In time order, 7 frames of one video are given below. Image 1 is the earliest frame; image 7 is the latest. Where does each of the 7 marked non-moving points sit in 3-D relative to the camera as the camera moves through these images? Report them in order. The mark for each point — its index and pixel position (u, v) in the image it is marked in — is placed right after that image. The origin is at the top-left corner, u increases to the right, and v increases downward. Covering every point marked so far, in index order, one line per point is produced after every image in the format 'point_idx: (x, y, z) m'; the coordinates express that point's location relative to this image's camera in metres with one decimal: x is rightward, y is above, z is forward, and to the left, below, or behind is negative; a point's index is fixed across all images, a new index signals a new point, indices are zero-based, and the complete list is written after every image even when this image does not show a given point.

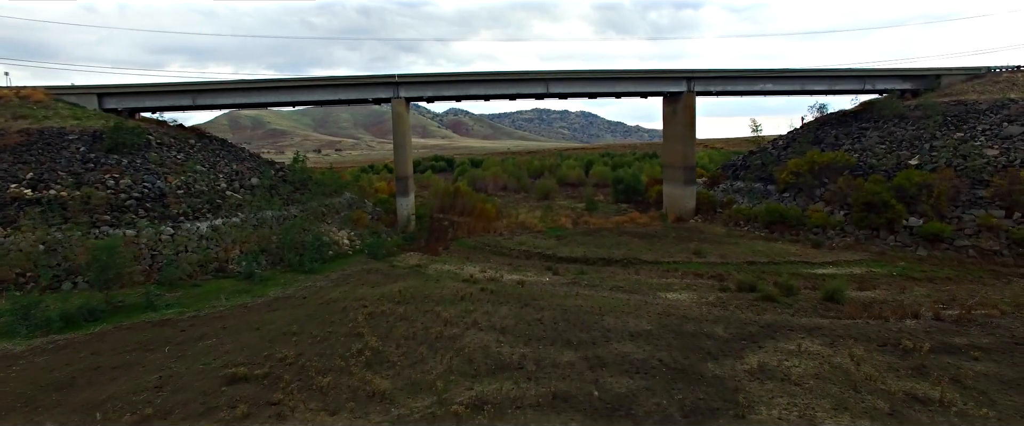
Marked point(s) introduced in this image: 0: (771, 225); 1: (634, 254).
0: (+9.0, -0.4, +19.4) m
1: (+3.8, -1.3, +17.4) m
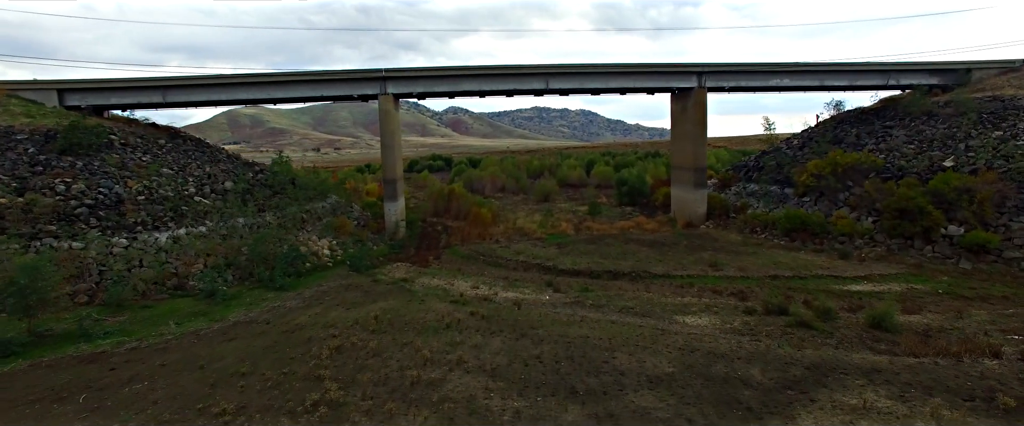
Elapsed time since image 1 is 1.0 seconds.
0: (+8.9, -0.6, +17.8) m
1: (+3.7, -1.5, +15.8) m
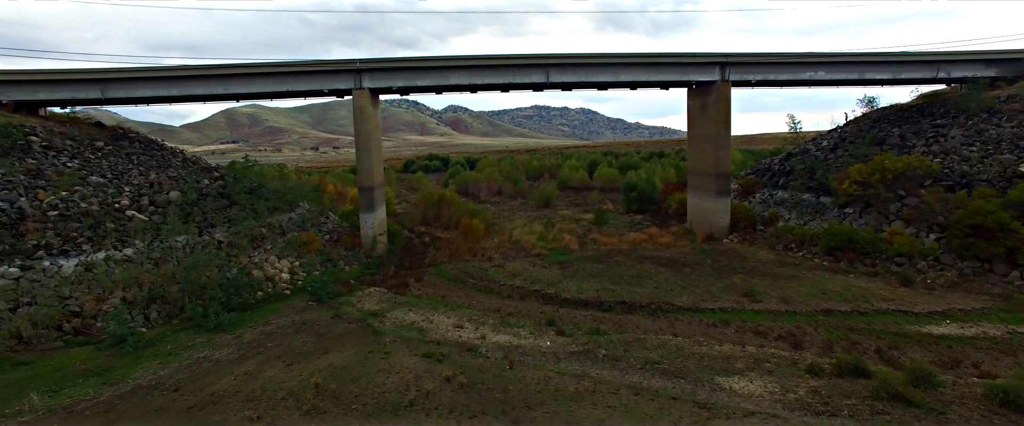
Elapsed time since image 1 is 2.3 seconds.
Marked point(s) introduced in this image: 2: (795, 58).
0: (+8.8, -1.0, +15.1) m
1: (+3.6, -1.9, +13.1) m
2: (+9.5, +5.2, +18.8) m
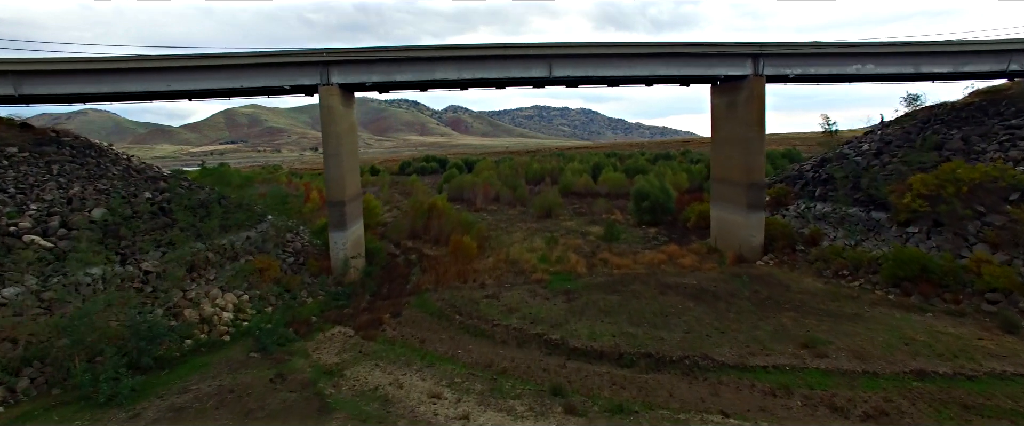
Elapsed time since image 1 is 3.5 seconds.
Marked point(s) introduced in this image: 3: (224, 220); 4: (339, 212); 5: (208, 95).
0: (+8.7, -1.5, +12.3) m
1: (+3.5, -2.4, +10.3) m
2: (+9.4, +4.7, +16.0) m
3: (-8.1, -0.1, +15.7) m
4: (-4.8, 0.0, +15.4) m
5: (-8.7, +3.3, +15.9) m
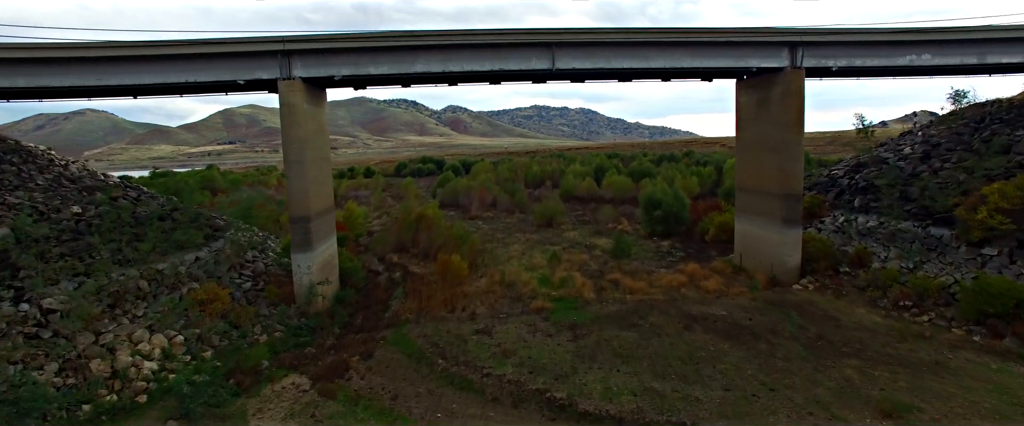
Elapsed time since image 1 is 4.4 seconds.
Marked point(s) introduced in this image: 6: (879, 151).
0: (+8.6, -1.9, +10.0) m
1: (+3.4, -2.8, +8.0) m
2: (+9.3, +4.3, +13.6) m
3: (-8.2, -0.6, +13.4) m
4: (-4.9, -0.4, +13.1) m
5: (-8.8, +2.9, +13.5) m
6: (+12.5, +2.1, +19.0) m
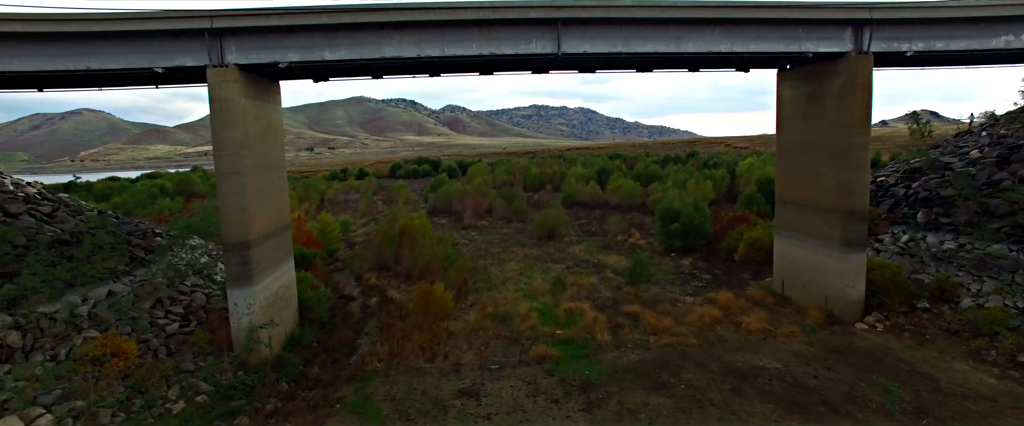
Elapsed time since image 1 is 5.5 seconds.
0: (+8.5, -2.3, +7.3) m
1: (+3.3, -3.2, +5.2) m
2: (+9.2, +3.9, +10.9) m
3: (-8.3, -1.0, +10.6) m
4: (-5.0, -0.8, +10.3) m
5: (-8.9, +2.4, +10.8) m
6: (+12.4, +1.7, +16.2) m
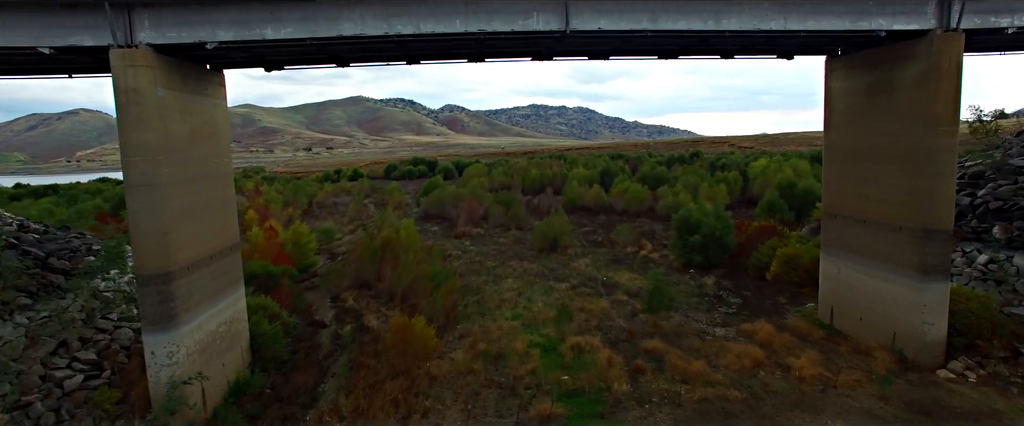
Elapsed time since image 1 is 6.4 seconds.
0: (+8.4, -2.6, +5.0) m
1: (+3.2, -3.6, +3.0) m
2: (+9.1, +3.6, +8.7) m
3: (-8.4, -1.3, +8.4) m
4: (-5.1, -1.1, +8.0) m
5: (-9.0, +2.1, +8.5) m
6: (+12.3, +1.4, +14.0) m
